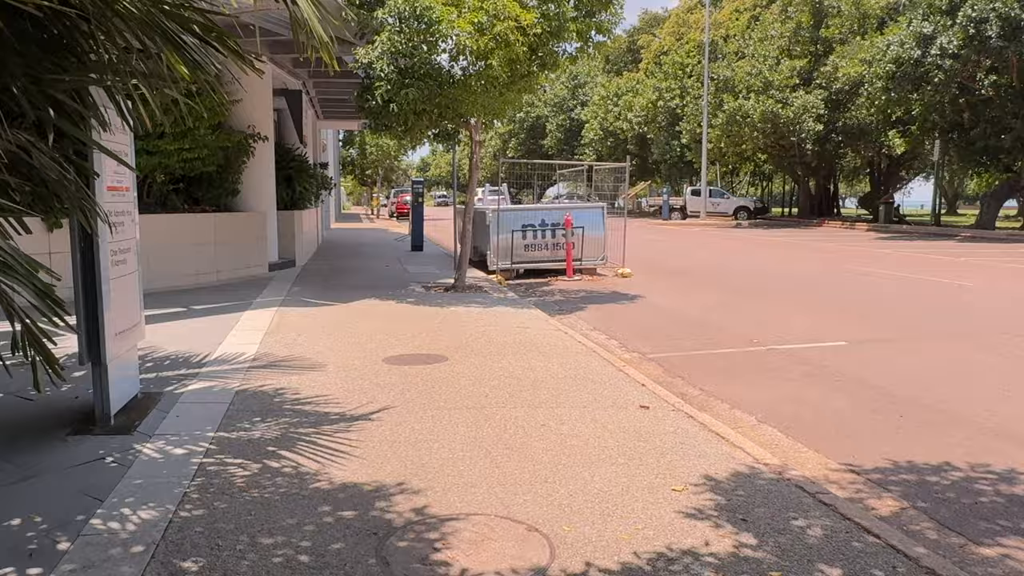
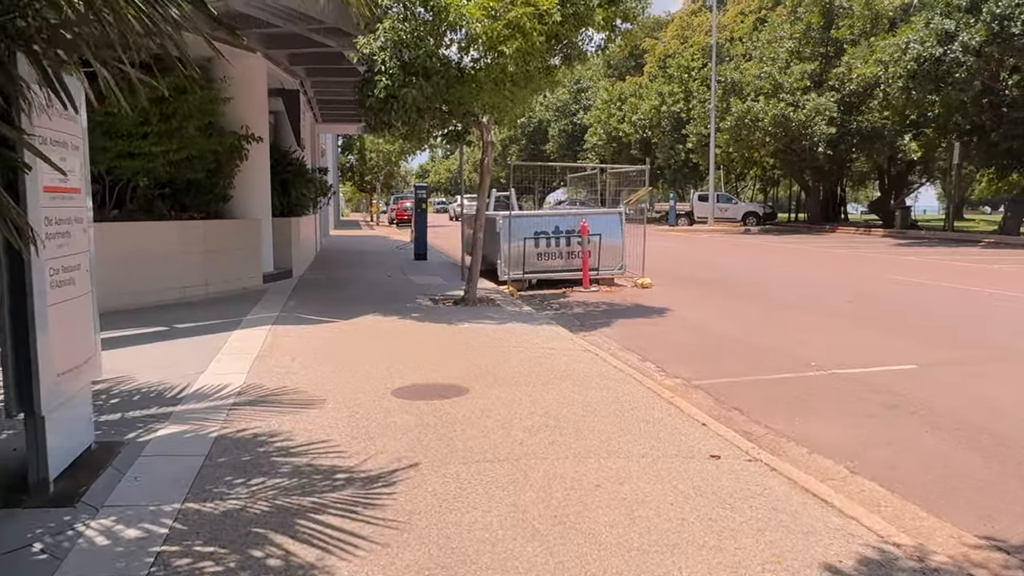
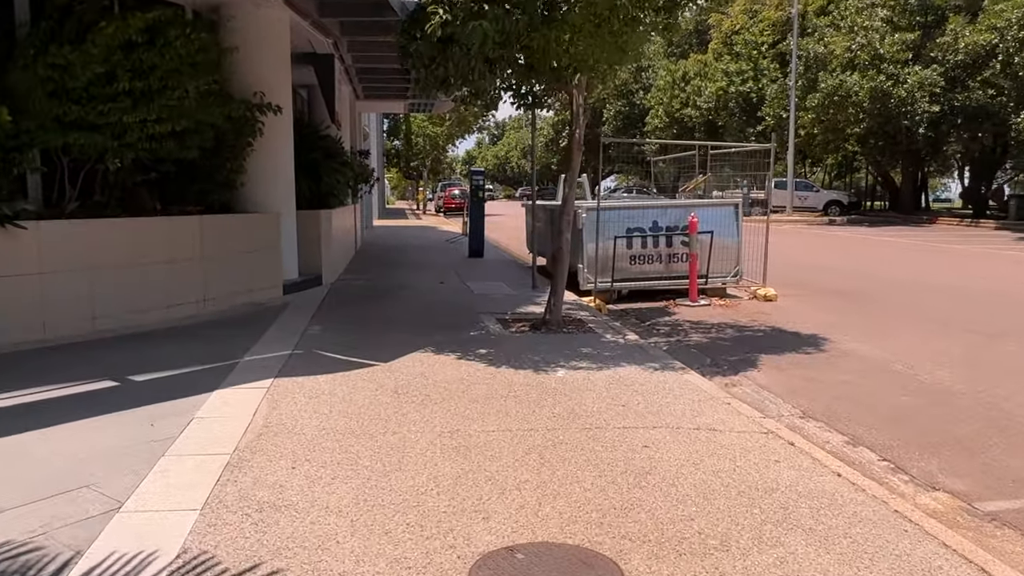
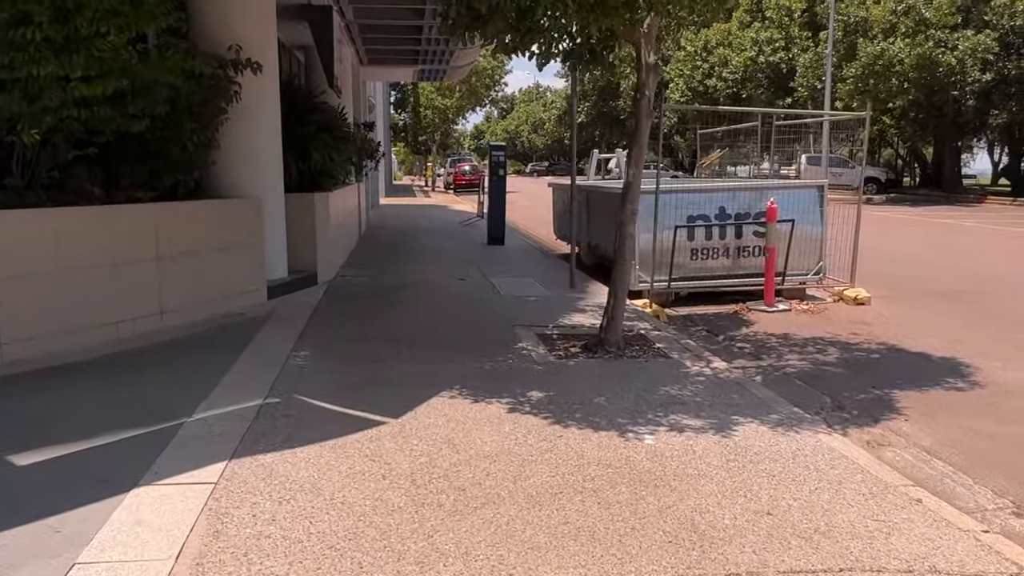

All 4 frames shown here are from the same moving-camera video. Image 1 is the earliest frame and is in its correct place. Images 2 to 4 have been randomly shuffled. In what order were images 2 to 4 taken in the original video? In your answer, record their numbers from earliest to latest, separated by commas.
2, 3, 4
